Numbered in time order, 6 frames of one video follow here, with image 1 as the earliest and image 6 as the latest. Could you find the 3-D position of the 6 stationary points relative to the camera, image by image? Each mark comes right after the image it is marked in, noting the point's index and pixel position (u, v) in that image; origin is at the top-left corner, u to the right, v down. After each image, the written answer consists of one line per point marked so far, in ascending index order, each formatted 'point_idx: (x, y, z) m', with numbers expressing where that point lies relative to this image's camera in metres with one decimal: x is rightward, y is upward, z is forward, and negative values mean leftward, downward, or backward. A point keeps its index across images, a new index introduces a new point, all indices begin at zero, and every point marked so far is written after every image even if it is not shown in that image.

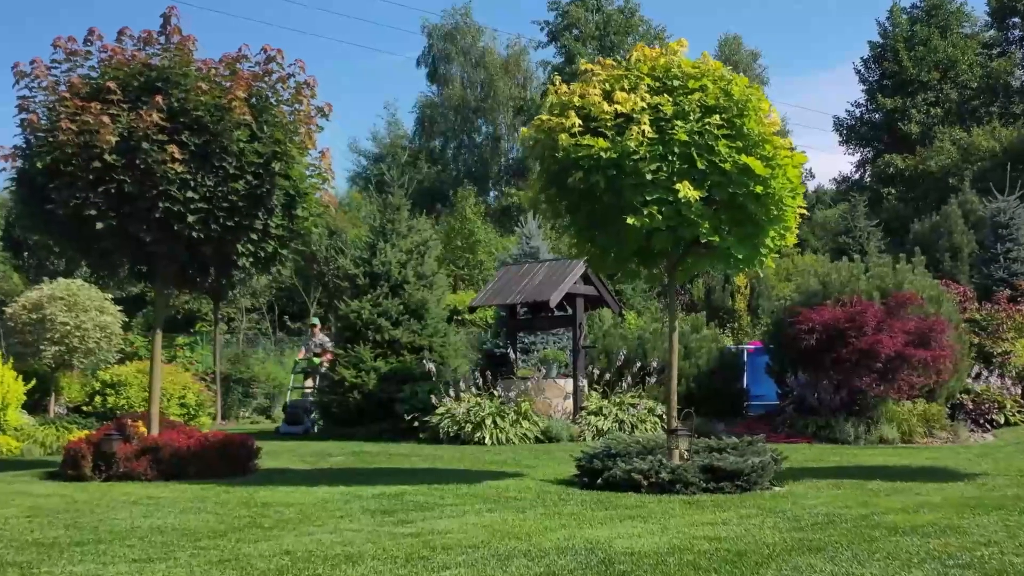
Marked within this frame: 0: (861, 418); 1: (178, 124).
0: (+5.2, -2.0, +14.6) m
1: (-3.4, +1.7, +9.9) m
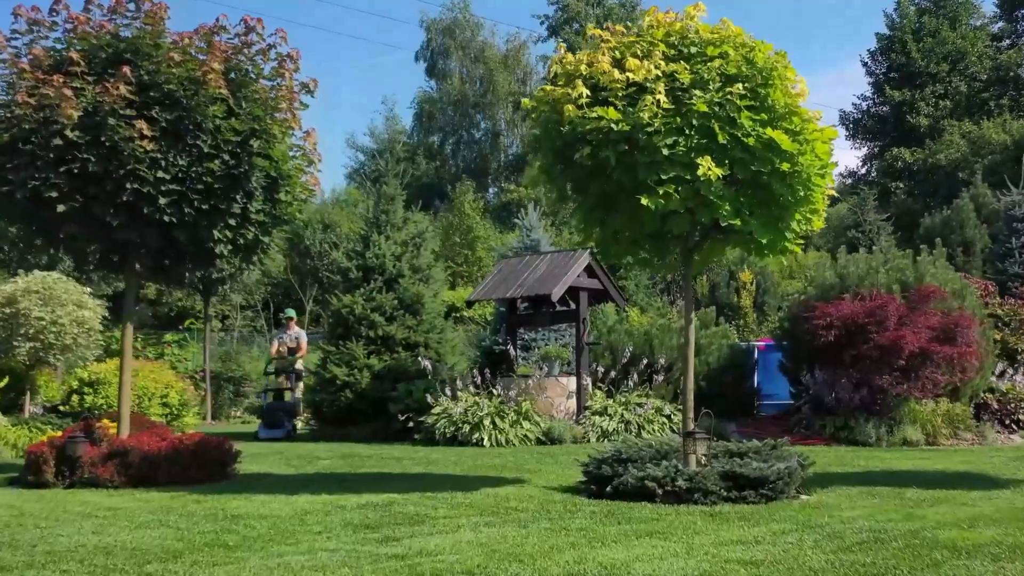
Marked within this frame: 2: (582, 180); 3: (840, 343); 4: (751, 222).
0: (+5.2, -1.9, +13.8) m
1: (-3.4, +1.8, +9.1) m
2: (+0.6, +0.9, +8.2) m
3: (+4.7, -0.8, +13.8) m
4: (+2.0, +0.5, +8.0) m
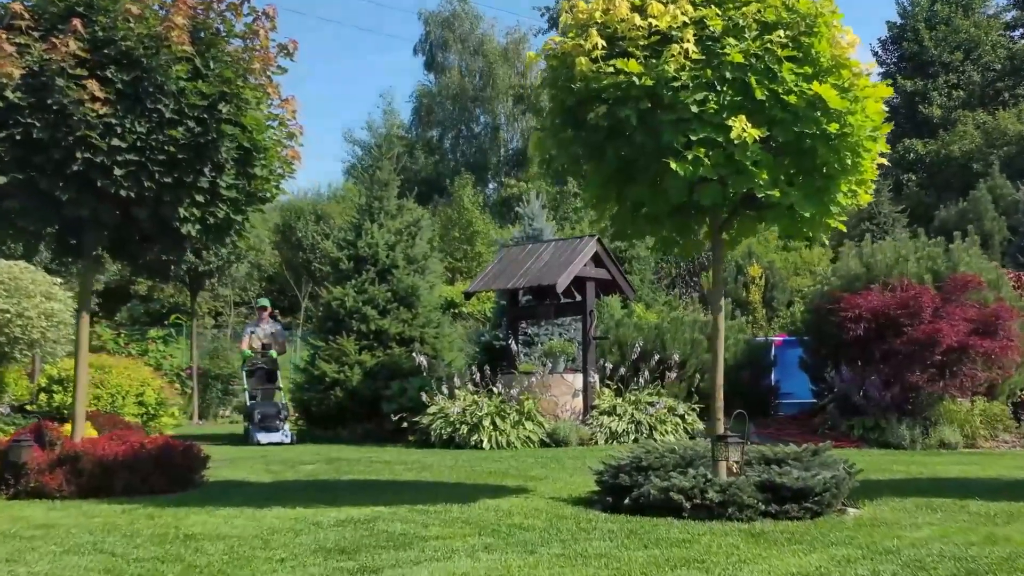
0: (+5.3, -1.7, +12.7) m
1: (-3.4, +1.9, +8.0) m
2: (+0.6, +1.1, +7.2) m
3: (+4.7, -0.7, +12.8) m
4: (+2.0, +0.7, +6.9) m
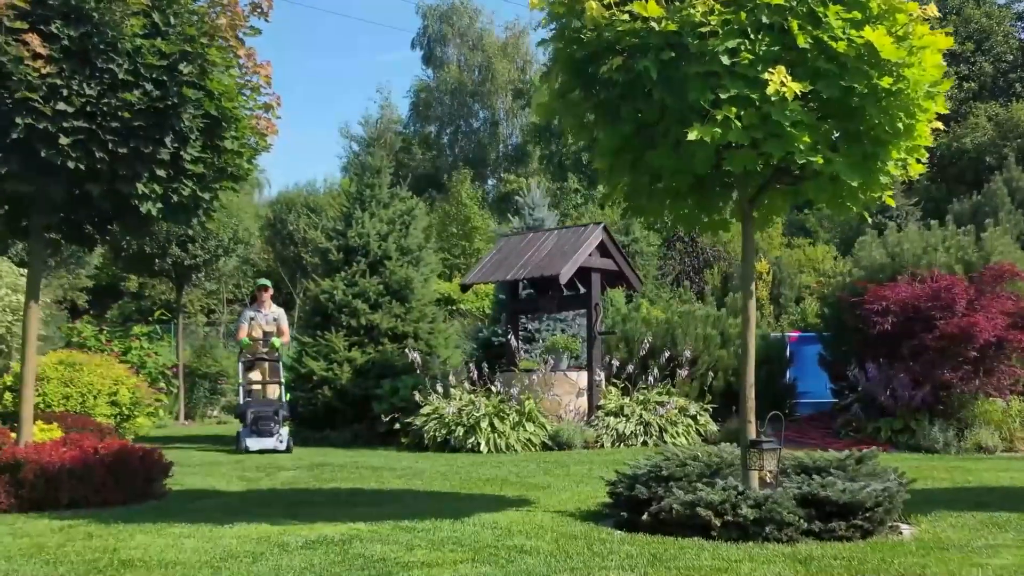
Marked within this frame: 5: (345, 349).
0: (+5.3, -1.6, +11.8) m
1: (-3.4, +2.0, +7.1) m
2: (+0.6, +1.2, +6.2) m
3: (+4.7, -0.5, +11.8) m
4: (+2.0, +0.8, +5.9) m
5: (-2.5, -0.9, +14.5) m
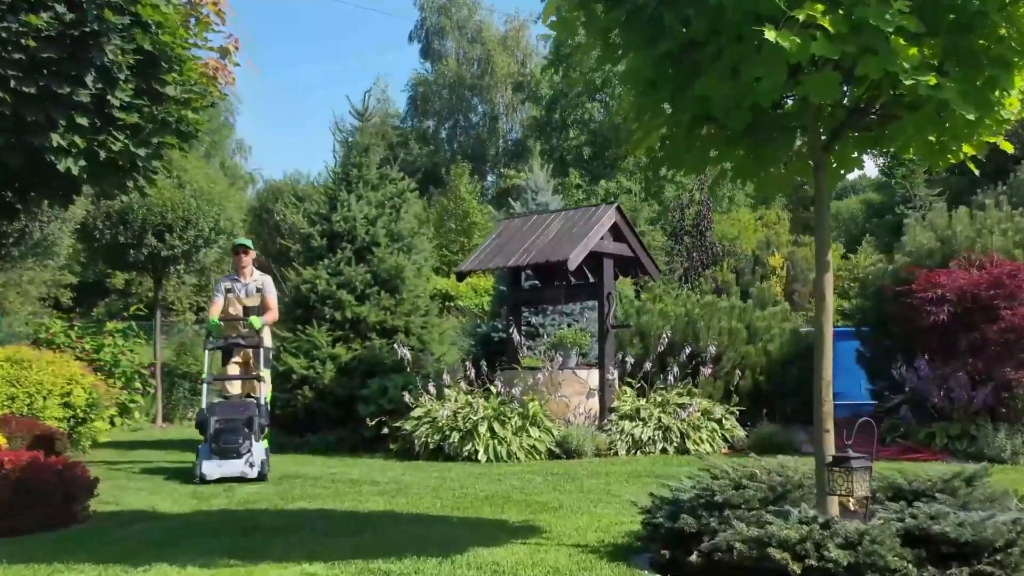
0: (+5.3, -1.5, +10.3) m
1: (-3.4, +2.2, +5.6) m
2: (+0.7, +1.3, +4.8) m
3: (+4.7, -0.4, +10.4) m
4: (+2.0, +0.9, +4.5) m
5: (-2.5, -0.8, +13.0) m
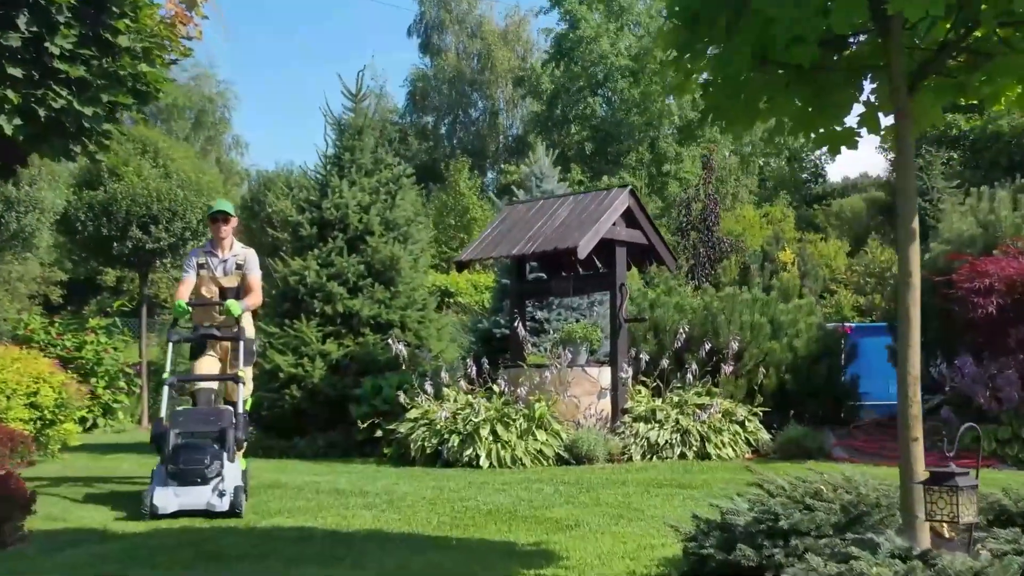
0: (+5.3, -1.4, +9.4) m
1: (-3.3, +2.3, +4.7) m
2: (+0.7, +1.4, +3.8) m
3: (+4.8, -0.3, +9.4) m
4: (+2.1, +1.0, +3.6) m
5: (-2.4, -0.7, +12.1) m
